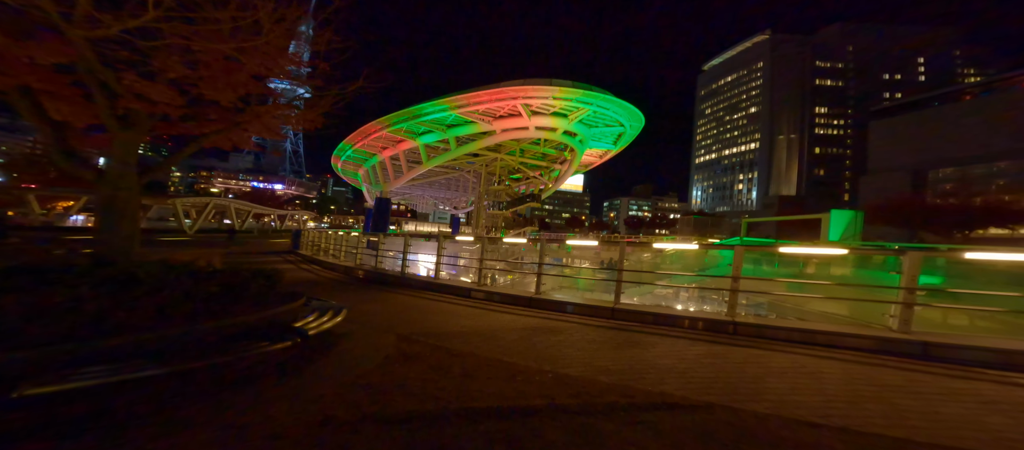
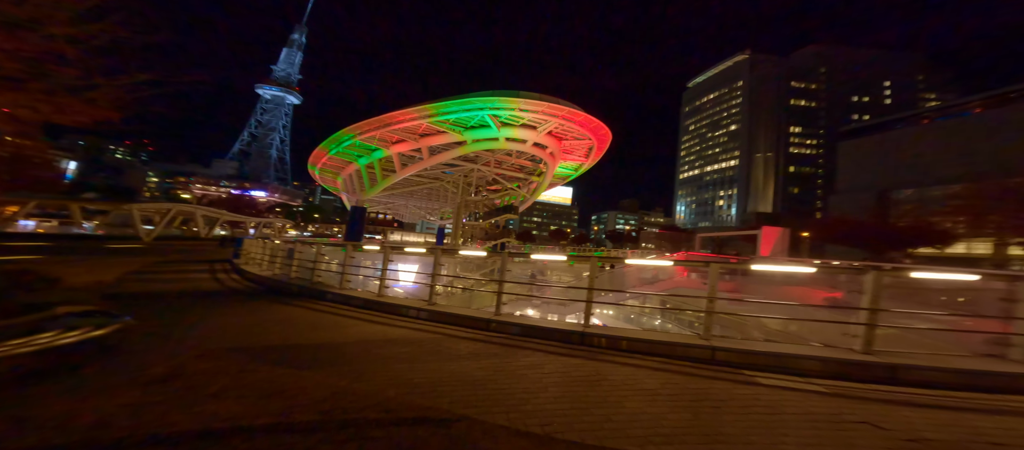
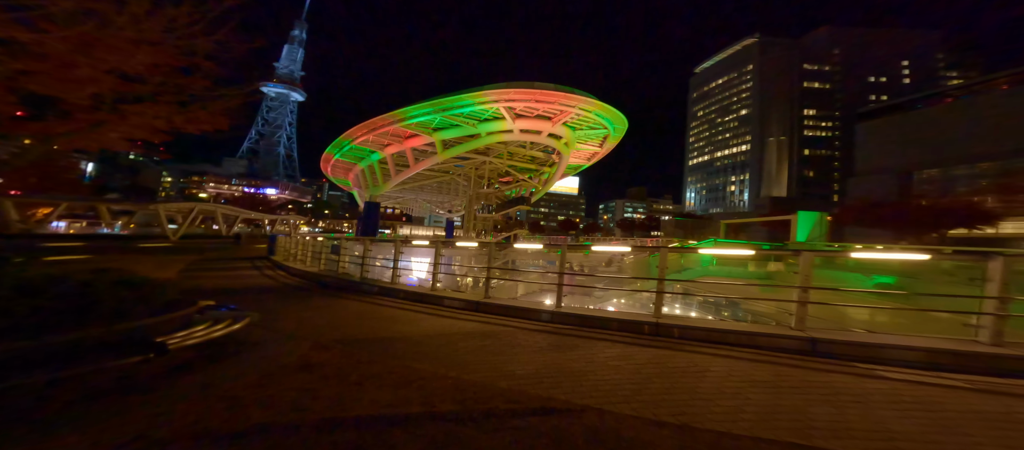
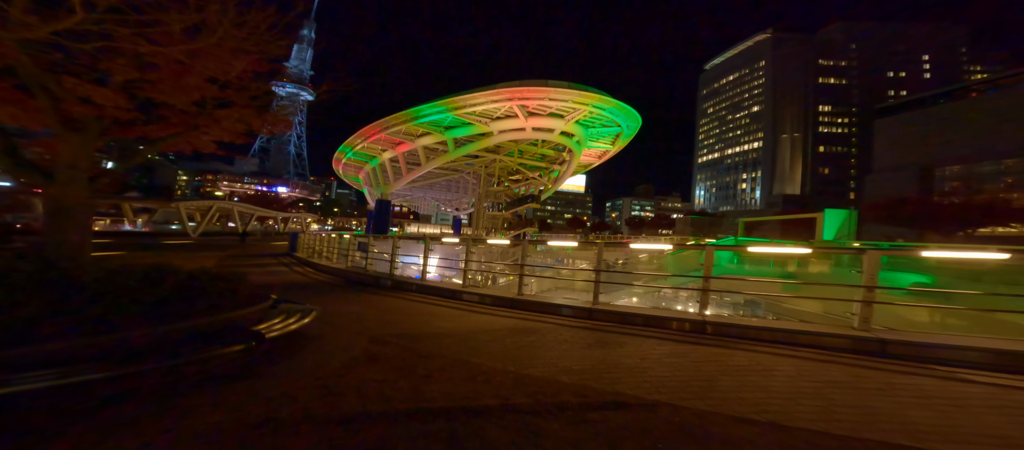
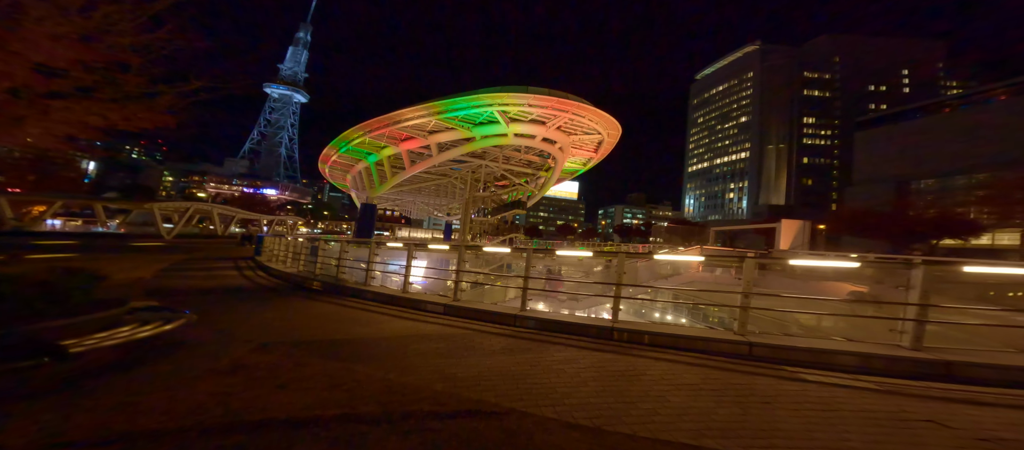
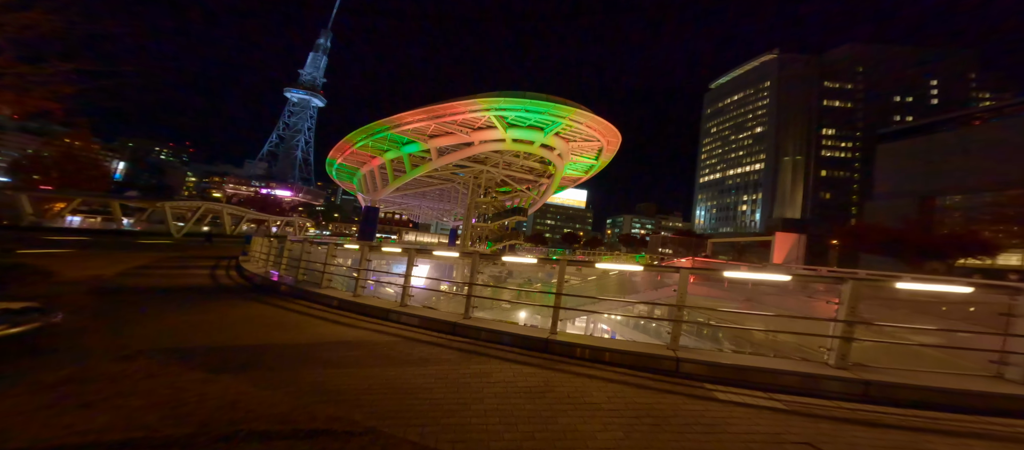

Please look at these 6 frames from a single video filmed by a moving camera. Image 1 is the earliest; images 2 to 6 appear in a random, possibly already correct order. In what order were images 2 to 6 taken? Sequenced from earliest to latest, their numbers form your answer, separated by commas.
4, 3, 5, 2, 6
